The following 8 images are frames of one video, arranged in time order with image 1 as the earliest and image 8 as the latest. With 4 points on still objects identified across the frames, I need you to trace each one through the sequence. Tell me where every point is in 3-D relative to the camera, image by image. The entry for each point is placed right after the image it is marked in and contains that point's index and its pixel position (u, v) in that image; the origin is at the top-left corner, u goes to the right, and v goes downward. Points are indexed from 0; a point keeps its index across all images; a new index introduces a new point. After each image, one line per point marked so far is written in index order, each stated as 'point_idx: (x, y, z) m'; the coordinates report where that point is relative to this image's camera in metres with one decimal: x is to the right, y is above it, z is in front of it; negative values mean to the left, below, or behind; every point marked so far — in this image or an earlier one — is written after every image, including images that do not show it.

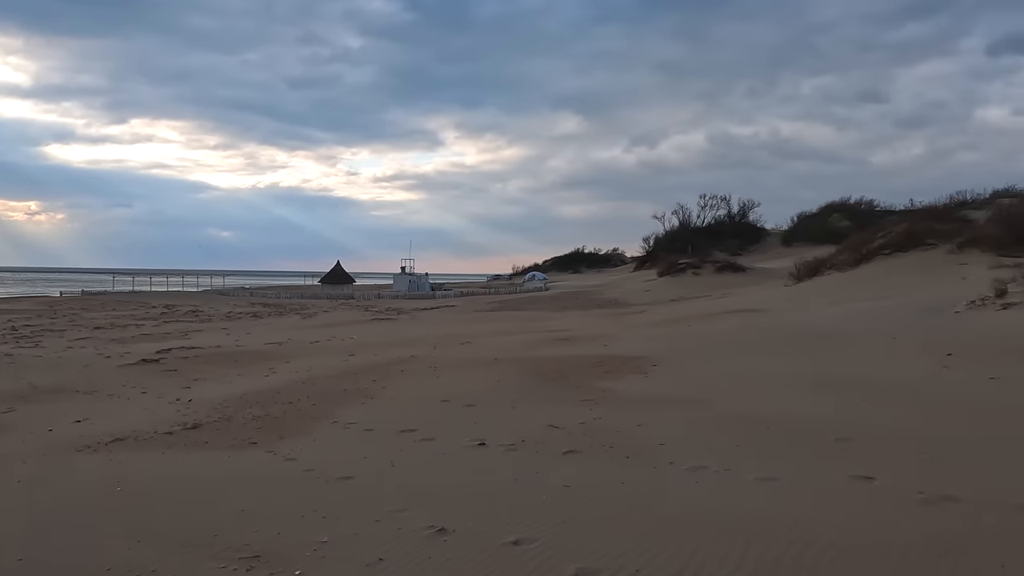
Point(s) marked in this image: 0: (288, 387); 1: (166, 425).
0: (-3.0, -1.3, +8.8) m
1: (-3.3, -1.3, +6.4) m
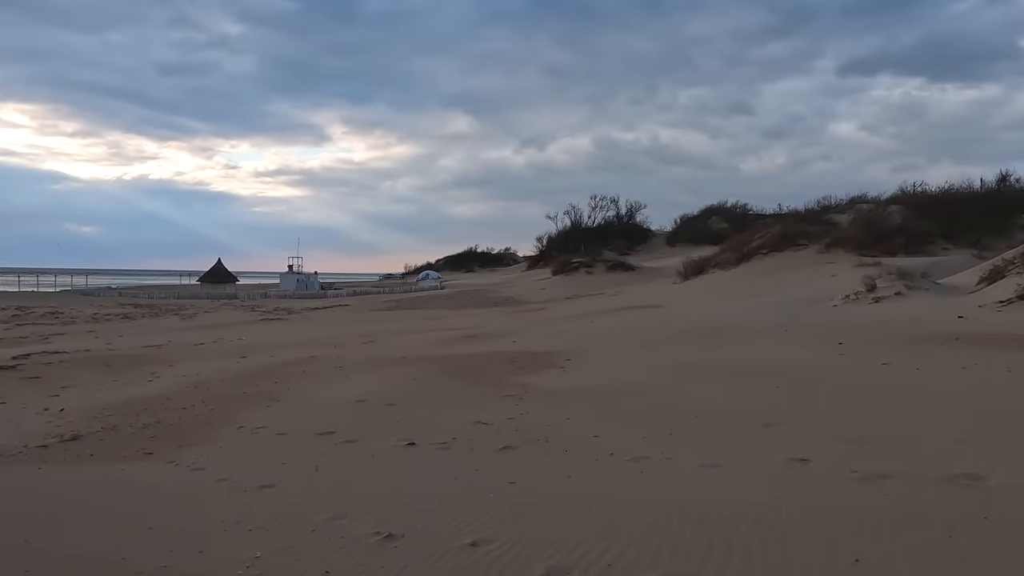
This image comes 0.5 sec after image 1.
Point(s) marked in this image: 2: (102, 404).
0: (-4.1, -1.3, +8.1) m
1: (-4.0, -1.3, +5.6) m
2: (-4.7, -1.3, +7.6) m
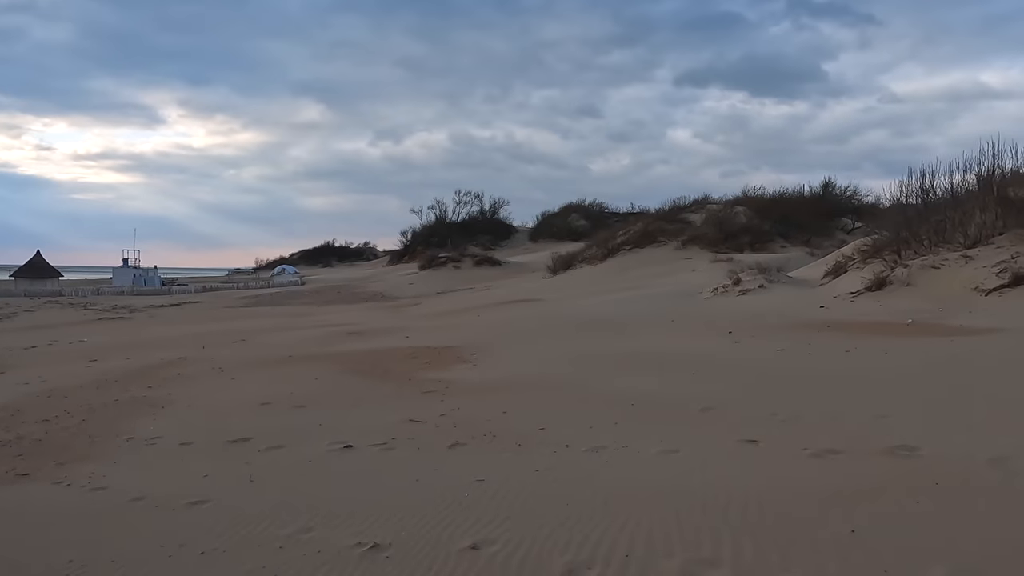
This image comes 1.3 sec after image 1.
0: (-5.2, -1.2, +7.0) m
1: (-4.5, -1.2, +4.6) m
2: (-5.6, -1.3, +6.4) m
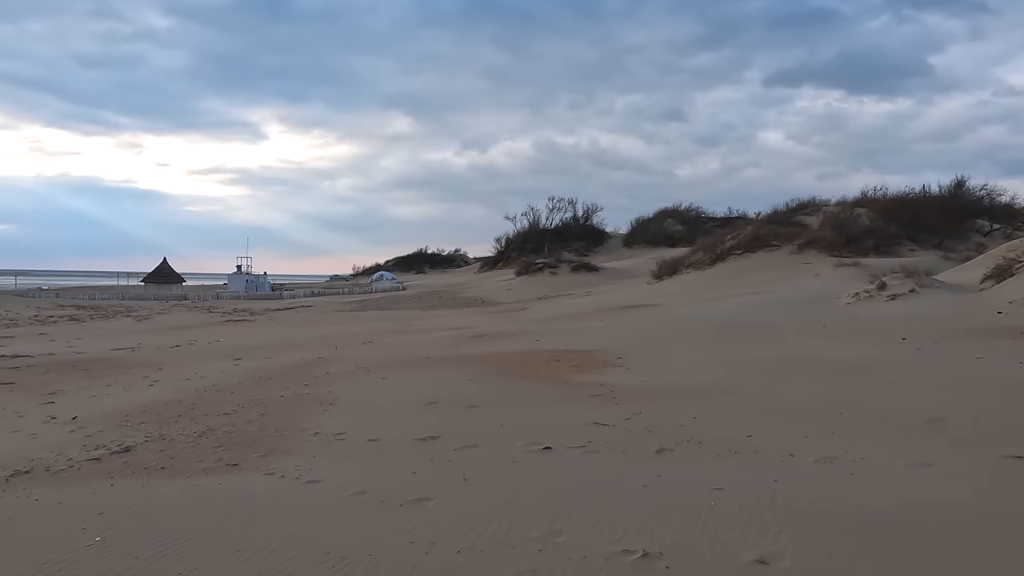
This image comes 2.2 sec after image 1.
0: (-3.5, -1.2, +7.4) m
1: (-3.2, -1.2, +5.0) m
2: (-4.0, -1.3, +6.9) m
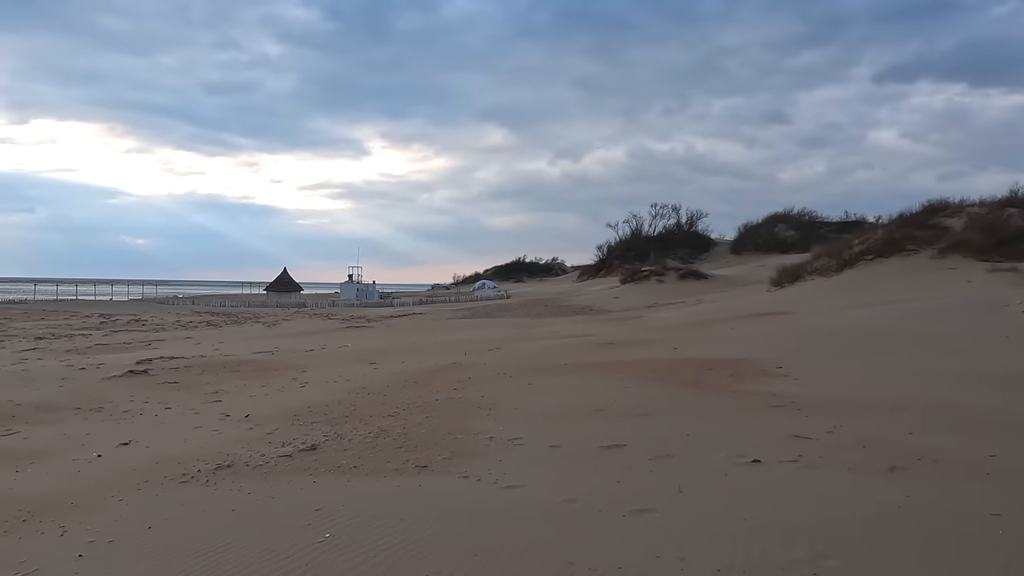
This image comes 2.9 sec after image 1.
0: (-1.8, -1.3, +7.7) m
1: (-1.9, -1.2, +5.2) m
2: (-2.4, -1.3, +7.2) m
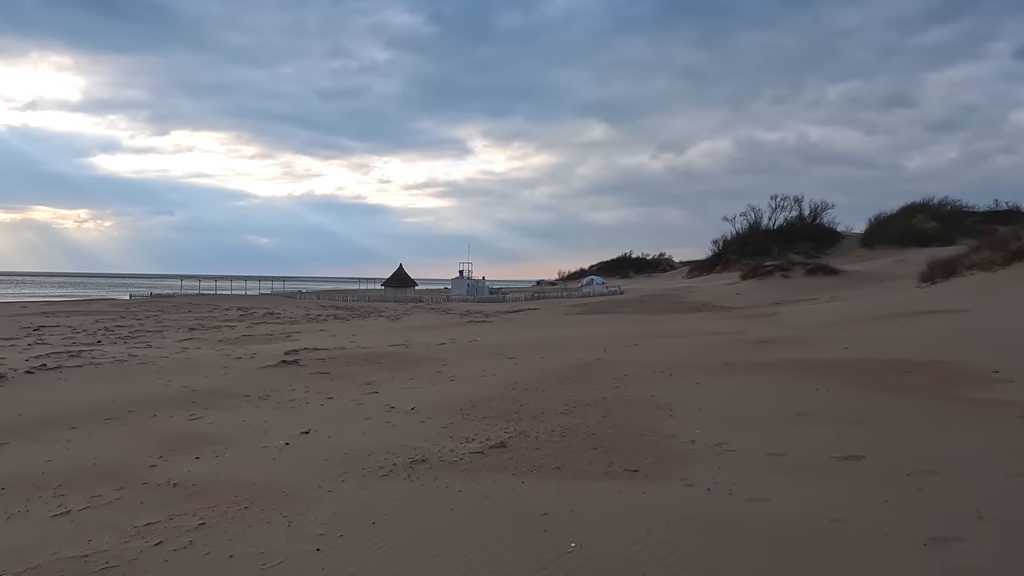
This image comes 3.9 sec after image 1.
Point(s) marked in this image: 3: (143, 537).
0: (0.0, -1.2, +7.5) m
1: (-0.4, -1.2, +5.1) m
2: (-0.7, -1.2, +7.2) m
3: (-1.9, -1.3, +3.5) m
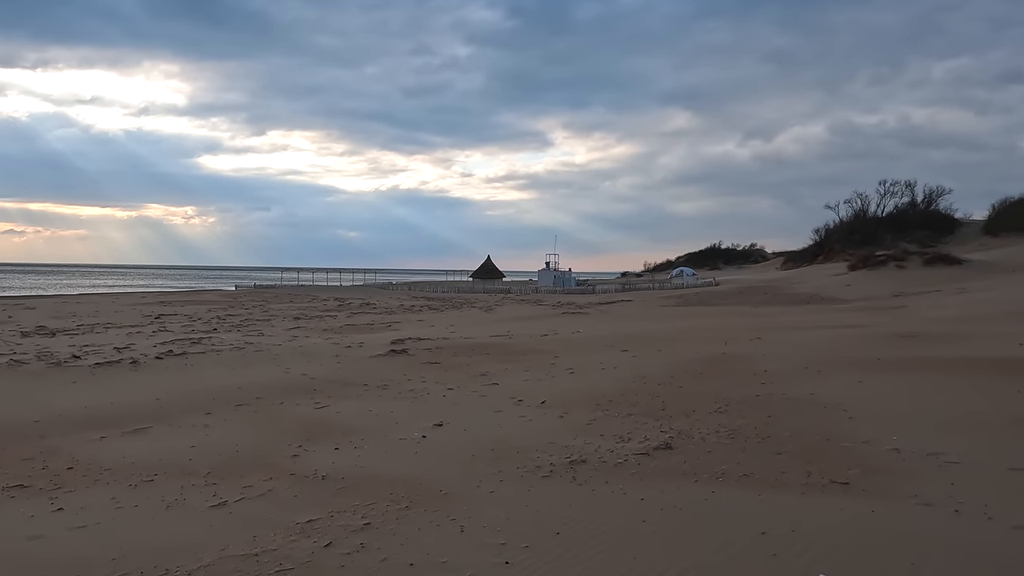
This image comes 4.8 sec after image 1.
0: (+1.4, -1.1, +7.0) m
1: (+0.7, -1.1, +4.6) m
2: (+0.7, -1.1, +6.7) m
3: (-1.0, -1.2, +3.3) m
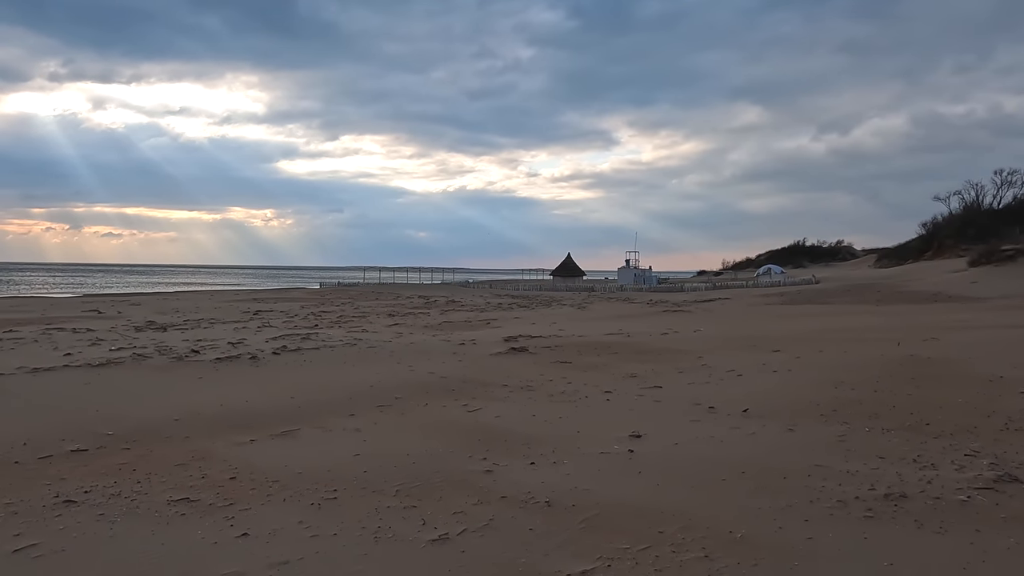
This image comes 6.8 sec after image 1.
0: (+3.1, -1.0, +5.9) m
1: (+2.2, -1.0, +3.6) m
2: (+2.4, -1.0, +5.7) m
3: (+0.3, -1.1, +2.4) m
